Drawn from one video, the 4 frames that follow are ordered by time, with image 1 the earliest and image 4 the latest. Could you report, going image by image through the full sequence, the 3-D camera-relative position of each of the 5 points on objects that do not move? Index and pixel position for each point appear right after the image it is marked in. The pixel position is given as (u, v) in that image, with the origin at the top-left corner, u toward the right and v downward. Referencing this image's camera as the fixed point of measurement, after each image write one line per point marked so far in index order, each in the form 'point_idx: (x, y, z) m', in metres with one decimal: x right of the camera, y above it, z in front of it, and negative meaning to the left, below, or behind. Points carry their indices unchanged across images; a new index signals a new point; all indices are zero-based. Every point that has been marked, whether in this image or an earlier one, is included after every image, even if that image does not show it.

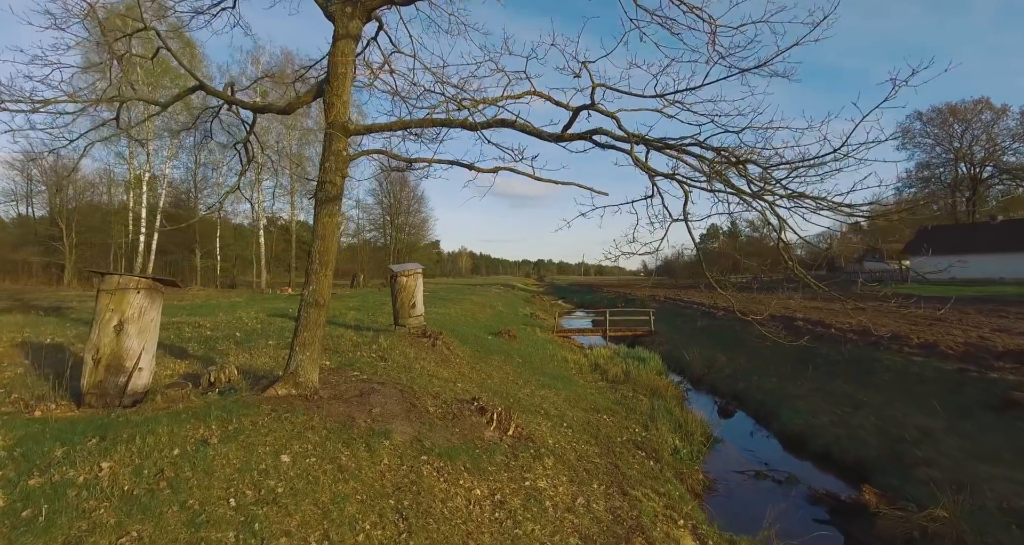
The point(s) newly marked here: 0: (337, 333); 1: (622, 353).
0: (-4.3, -1.5, +12.1) m
1: (+4.1, -3.0, +18.5) m
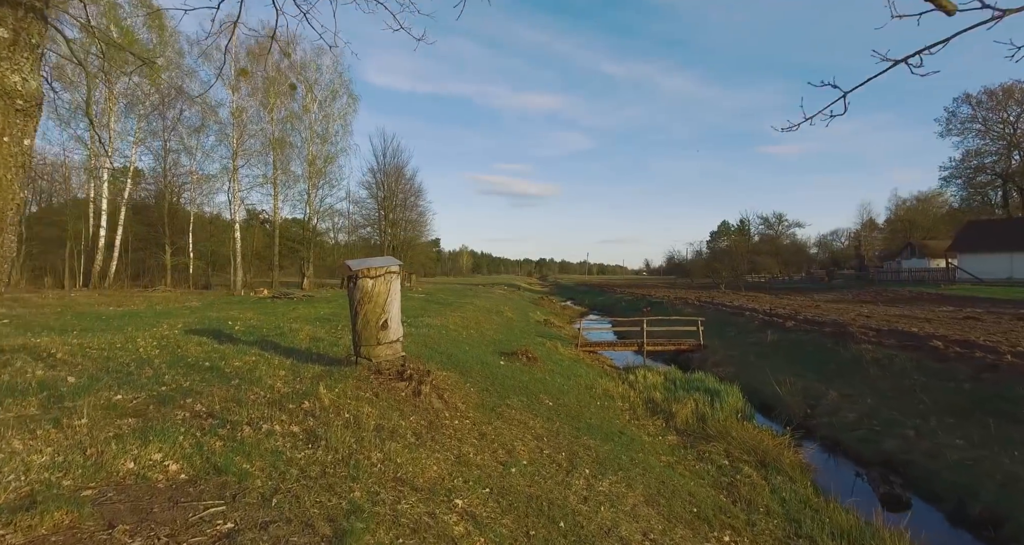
0: (-3.8, -1.5, +7.3) m
1: (+4.6, -3.0, +13.7) m
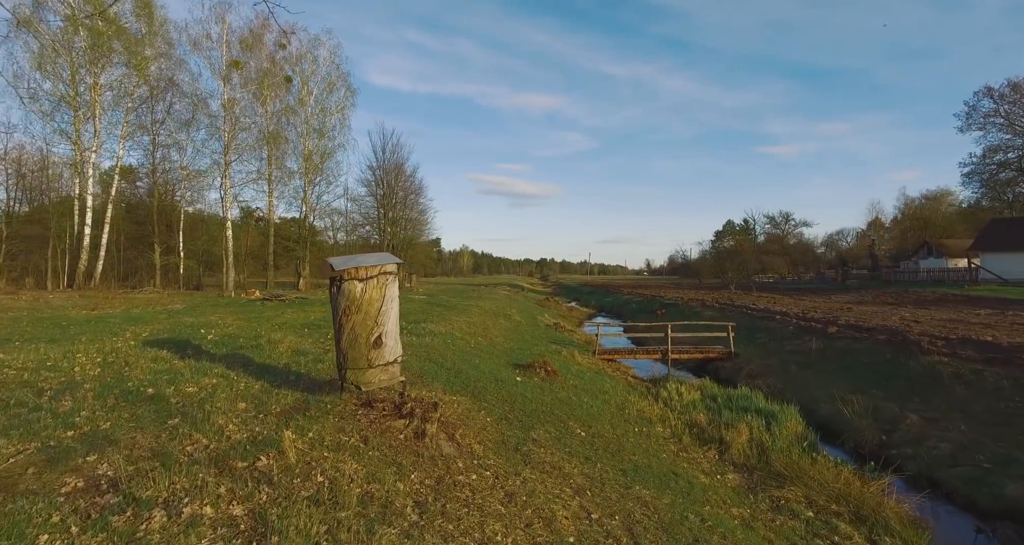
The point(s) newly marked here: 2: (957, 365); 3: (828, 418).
0: (-3.4, -1.5, +5.5) m
1: (+4.9, -3.0, +11.8) m
2: (+9.7, -2.0, +11.0) m
3: (+6.8, -3.1, +10.7) m
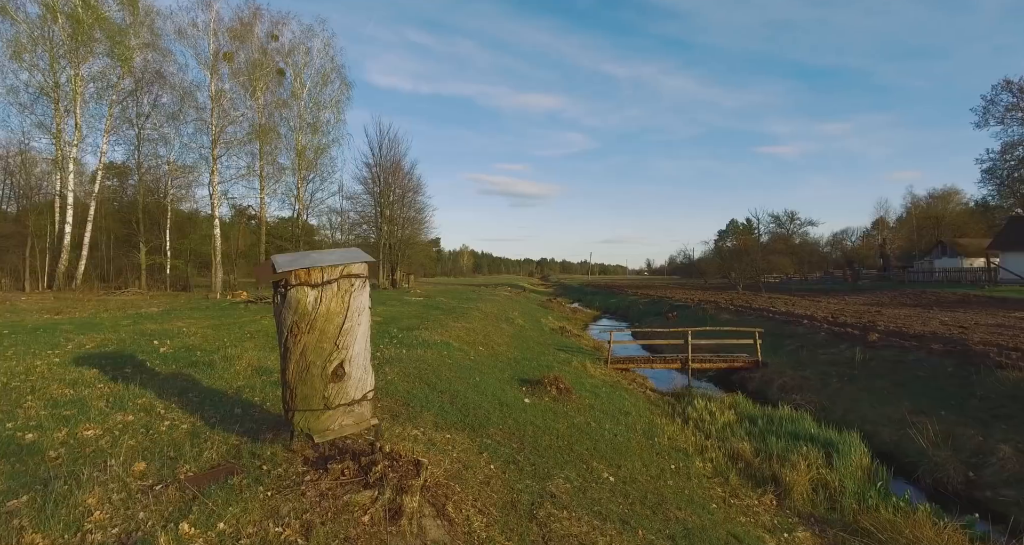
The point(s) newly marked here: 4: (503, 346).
0: (-3.3, -1.5, +3.8) m
1: (+5.1, -3.0, +10.1) m
2: (+9.8, -2.0, +9.2) m
3: (+7.0, -3.1, +9.0) m
4: (-0.3, -2.1, +14.5) m
